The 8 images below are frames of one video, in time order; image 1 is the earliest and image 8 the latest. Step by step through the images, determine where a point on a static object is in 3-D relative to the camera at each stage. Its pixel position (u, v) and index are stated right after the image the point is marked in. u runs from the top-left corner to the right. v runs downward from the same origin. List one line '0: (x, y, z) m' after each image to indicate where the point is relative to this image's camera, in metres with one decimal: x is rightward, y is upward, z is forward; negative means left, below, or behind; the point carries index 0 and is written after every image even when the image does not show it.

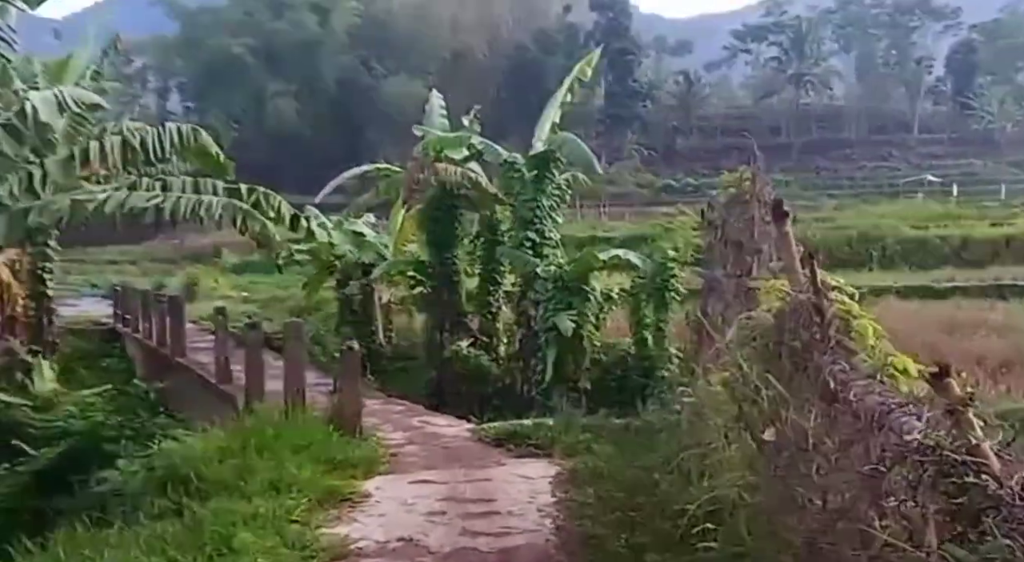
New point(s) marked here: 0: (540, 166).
0: (+0.2, +0.9, +9.7) m
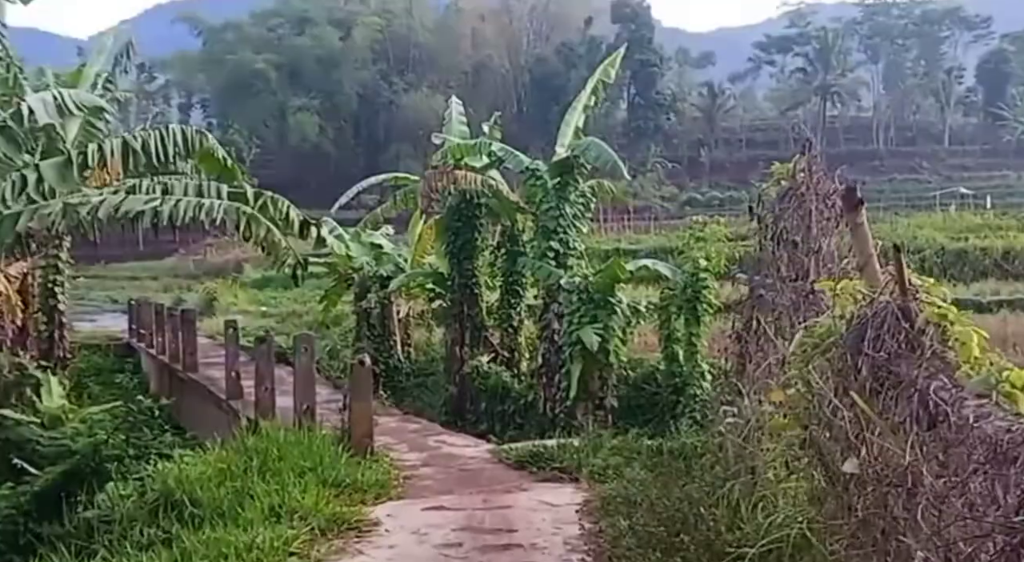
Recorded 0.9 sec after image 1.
0: (+0.4, +0.8, +9.3) m
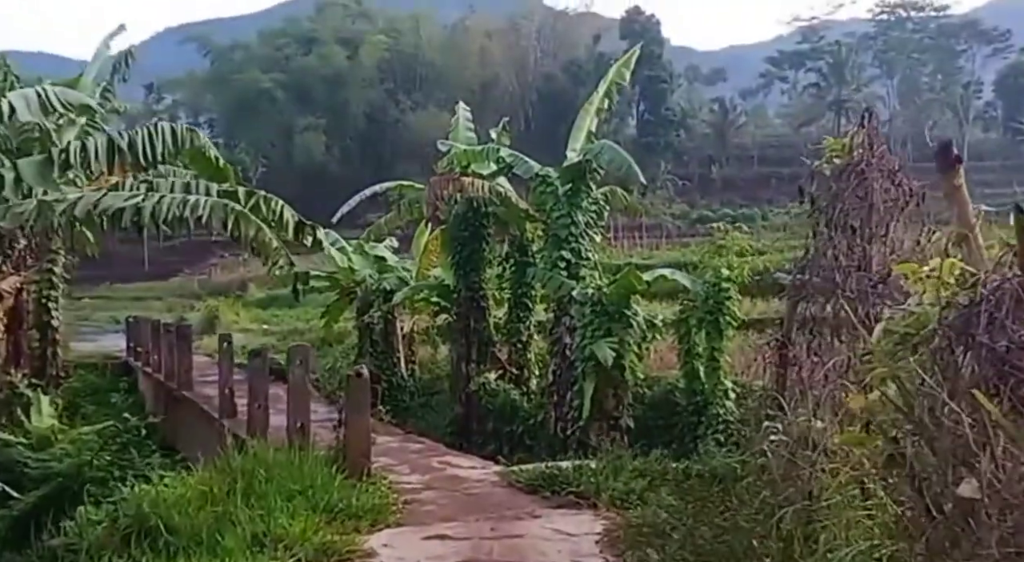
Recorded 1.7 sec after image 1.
0: (+0.5, +0.7, +8.9) m
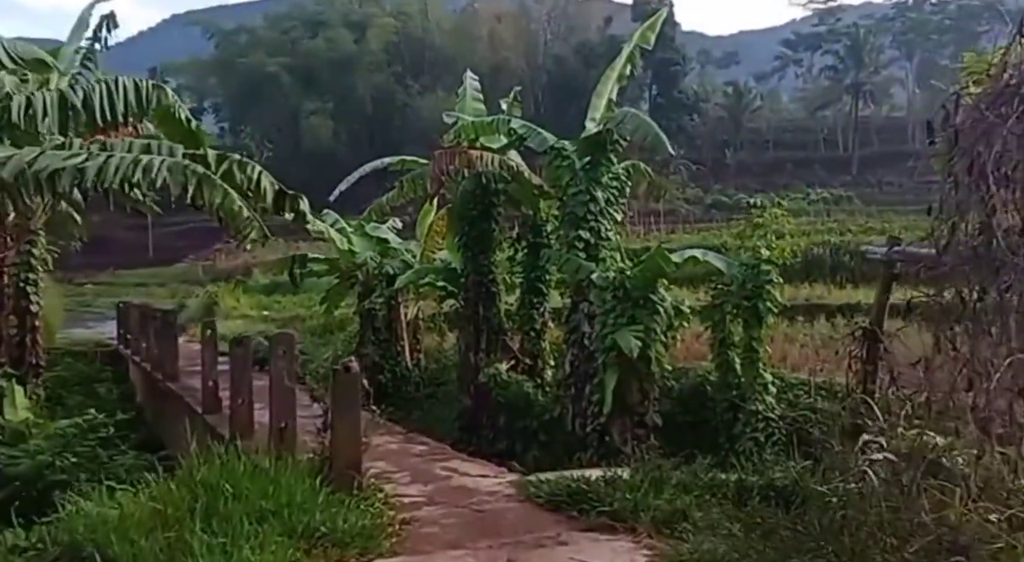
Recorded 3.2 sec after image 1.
0: (+0.6, +0.9, +8.0) m
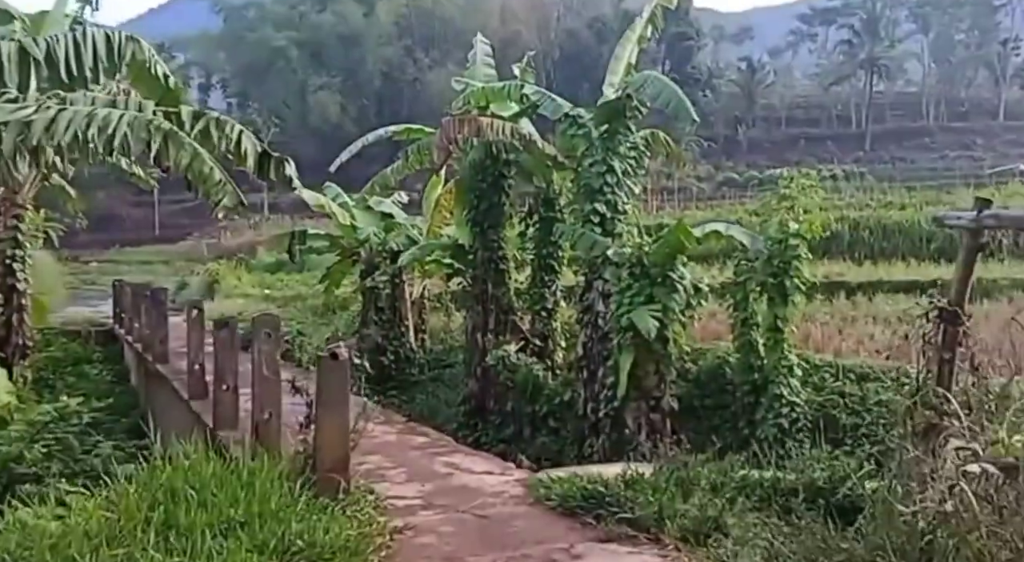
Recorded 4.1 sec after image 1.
0: (+0.6, +1.0, +7.5) m
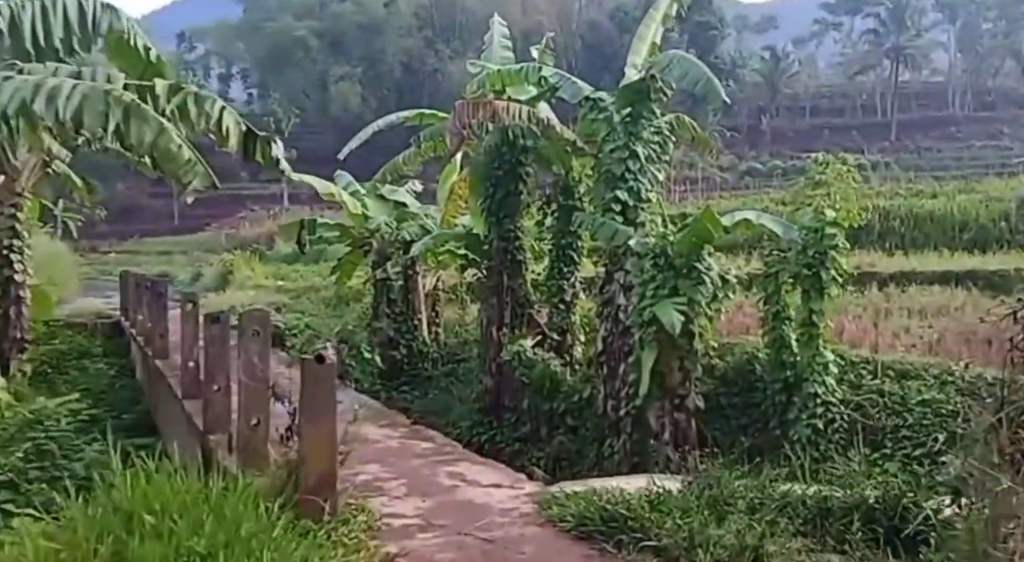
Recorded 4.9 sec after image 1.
0: (+0.7, +1.1, +7.0) m
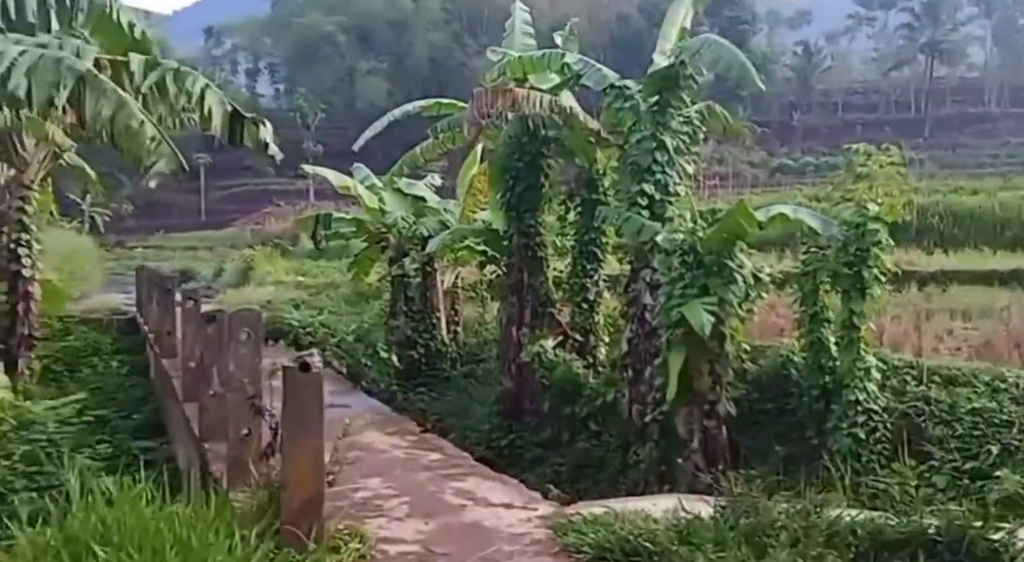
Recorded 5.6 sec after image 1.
0: (+0.8, +1.1, +6.6) m
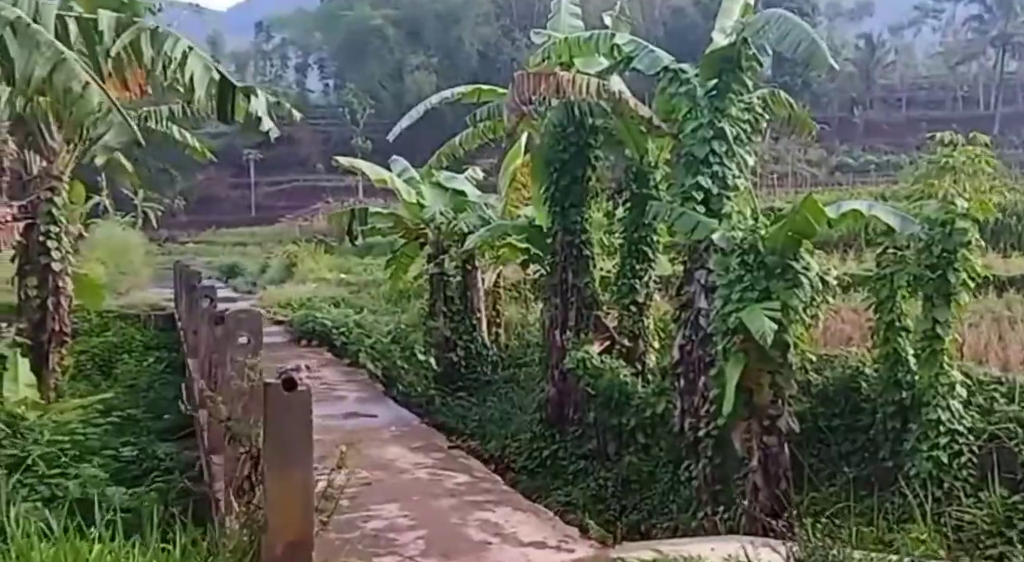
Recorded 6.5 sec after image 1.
0: (+1.1, +1.1, +6.1) m
